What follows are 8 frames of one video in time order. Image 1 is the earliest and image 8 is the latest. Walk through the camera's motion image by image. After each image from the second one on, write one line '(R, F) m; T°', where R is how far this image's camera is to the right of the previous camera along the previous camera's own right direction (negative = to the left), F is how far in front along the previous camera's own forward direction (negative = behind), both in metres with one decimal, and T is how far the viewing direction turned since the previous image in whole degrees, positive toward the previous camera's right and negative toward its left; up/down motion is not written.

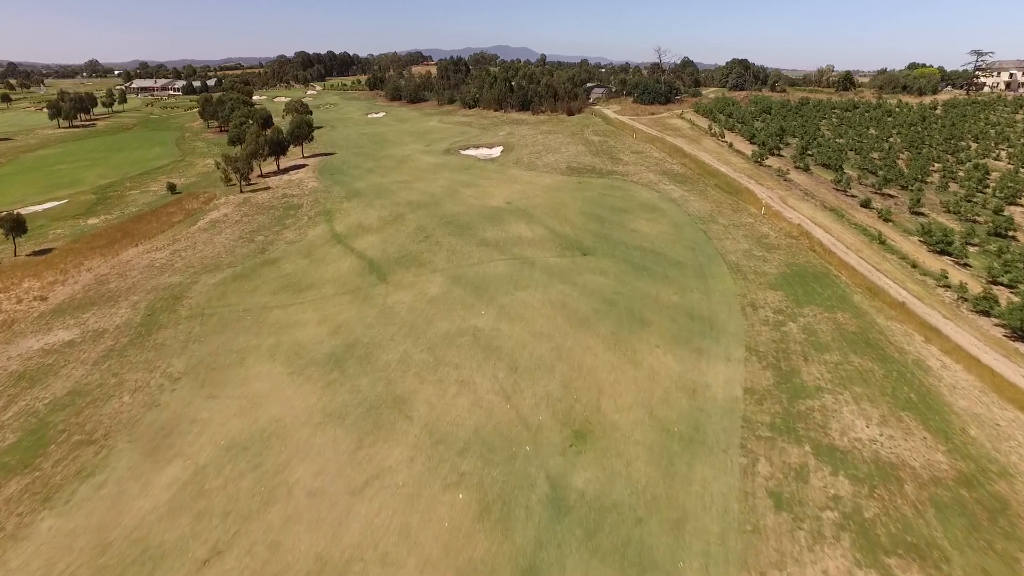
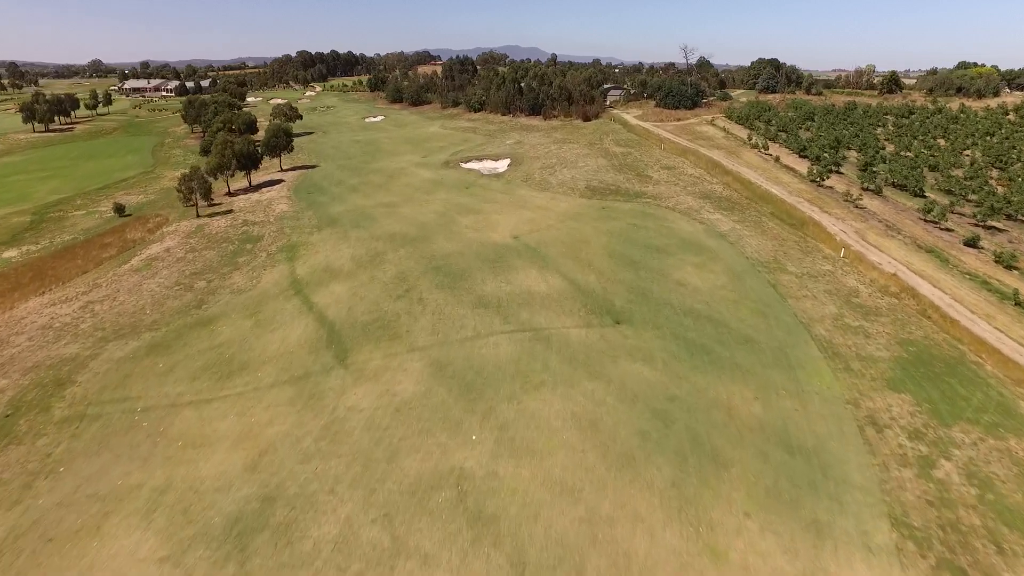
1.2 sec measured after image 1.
(+0.1, +8.3) m; -1°
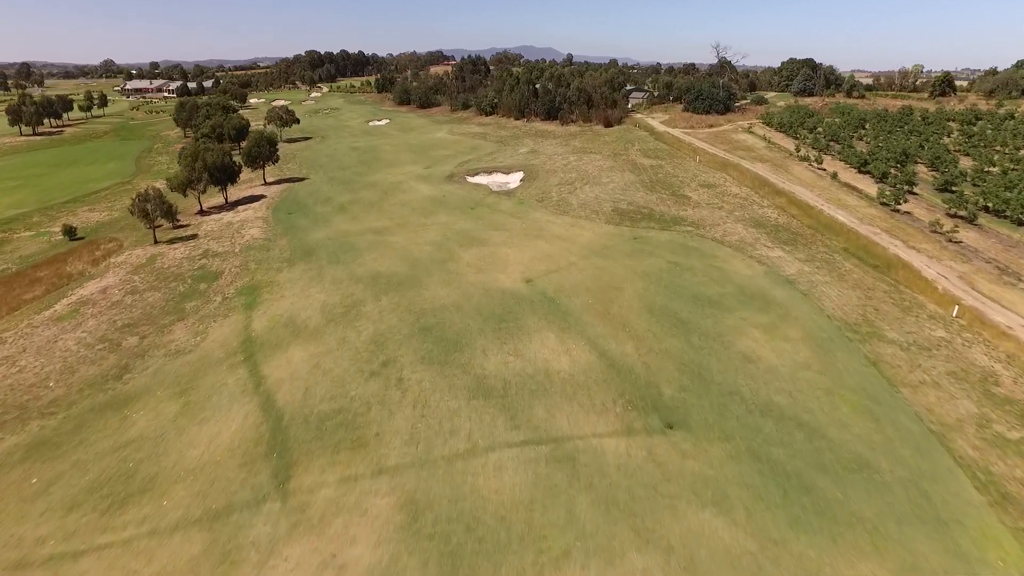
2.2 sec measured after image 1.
(+0.1, +6.7) m; -1°
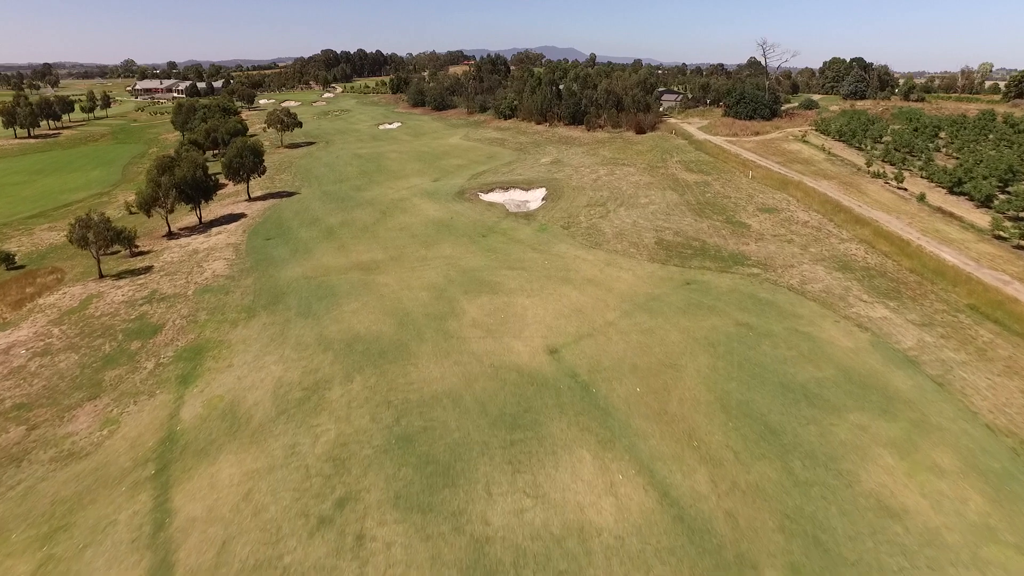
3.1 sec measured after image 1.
(0.0, +6.8) m; -2°
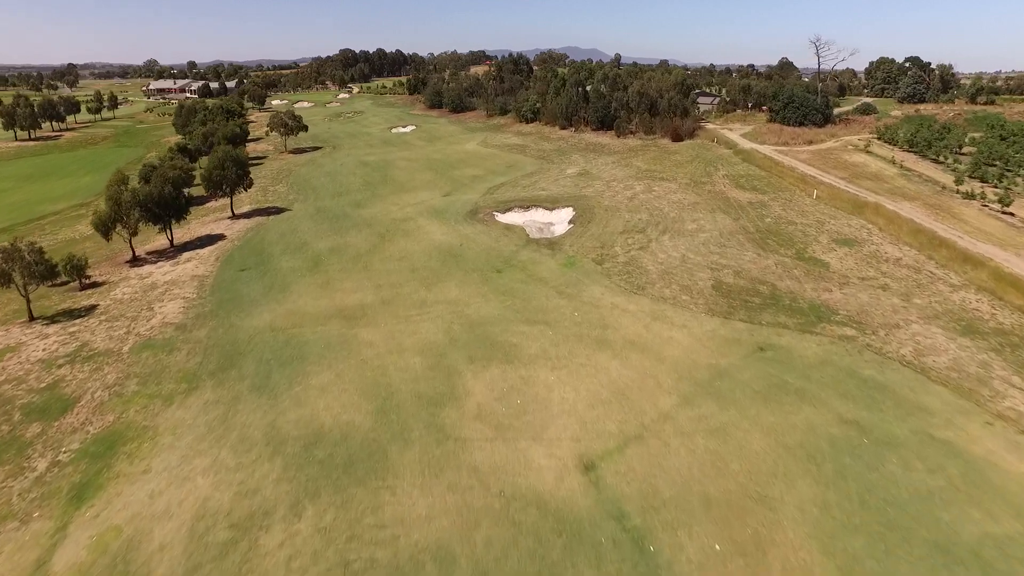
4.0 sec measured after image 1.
(0.0, +5.9) m; -2°
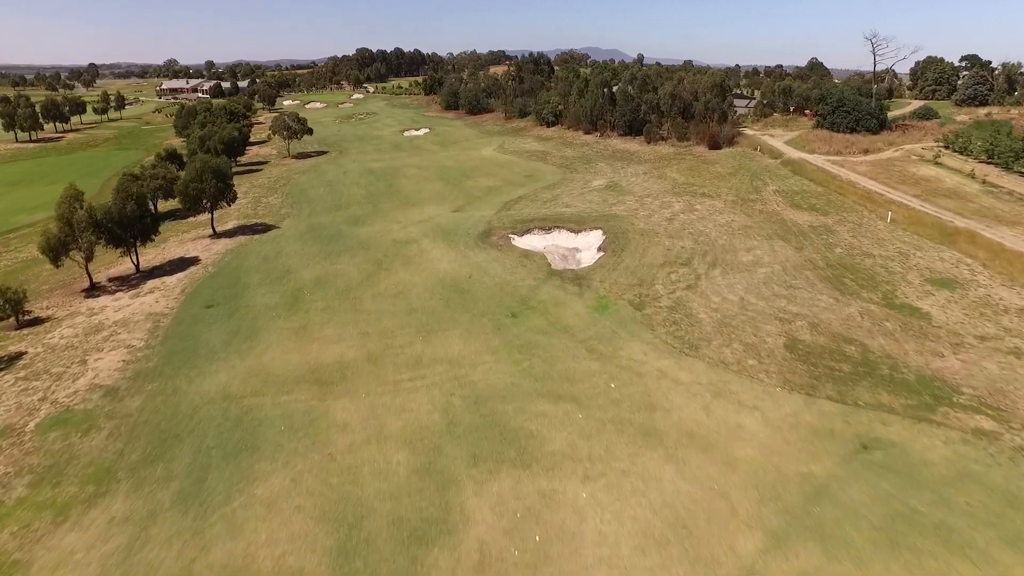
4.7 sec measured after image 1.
(0.0, +5.0) m; -2°
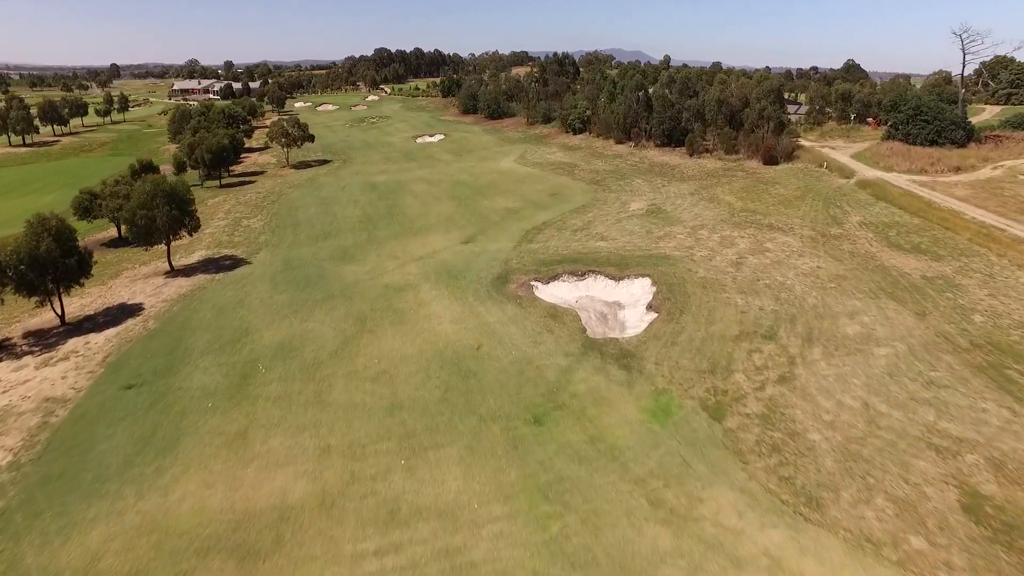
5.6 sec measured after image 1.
(-0.1, +6.6) m; -2°
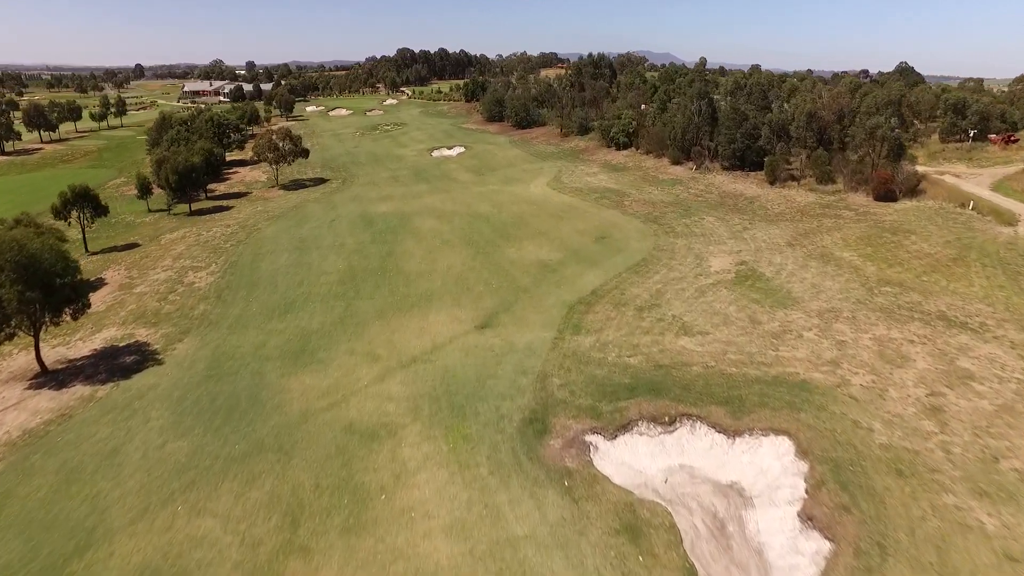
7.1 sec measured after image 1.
(-0.4, +9.7) m; -2°
